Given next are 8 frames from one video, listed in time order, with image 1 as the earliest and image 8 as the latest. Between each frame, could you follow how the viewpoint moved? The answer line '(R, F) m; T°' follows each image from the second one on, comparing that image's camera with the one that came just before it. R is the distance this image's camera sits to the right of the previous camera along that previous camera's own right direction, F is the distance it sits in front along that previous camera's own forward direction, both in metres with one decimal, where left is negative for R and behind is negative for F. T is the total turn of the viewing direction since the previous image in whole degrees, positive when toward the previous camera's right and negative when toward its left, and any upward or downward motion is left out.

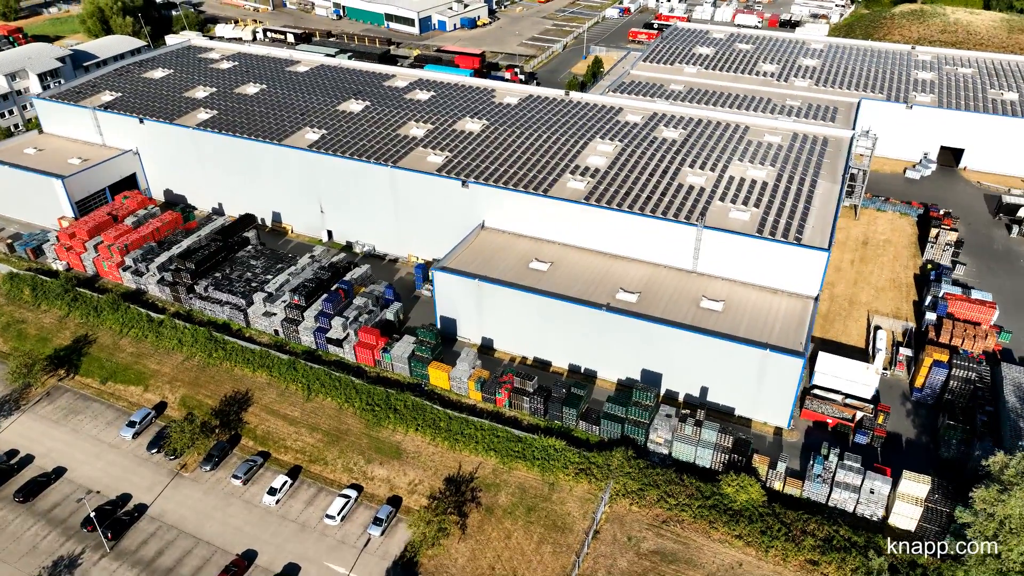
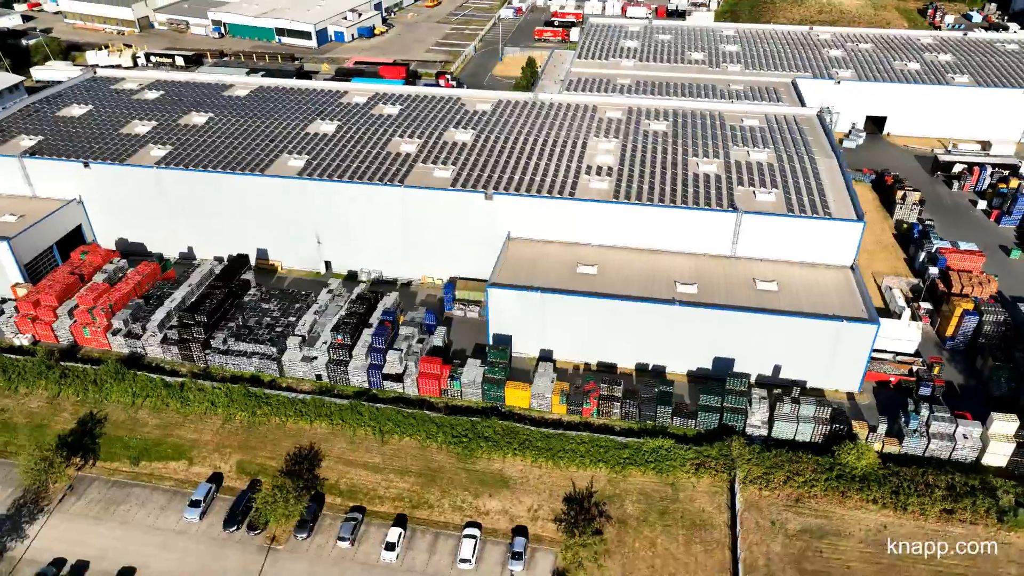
(-7.9, +1.5) m; +11°
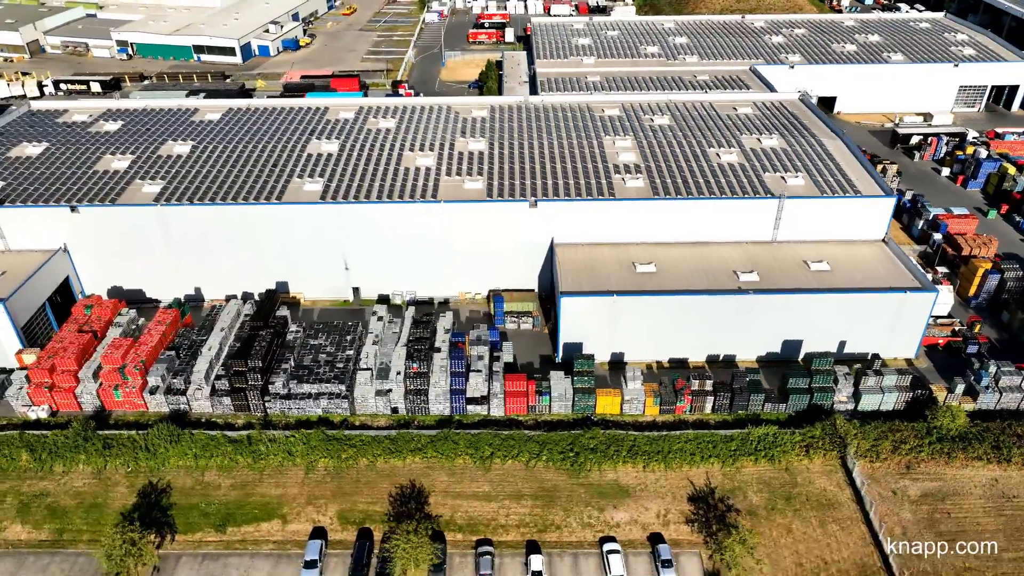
(-7.1, +1.2) m; +9°
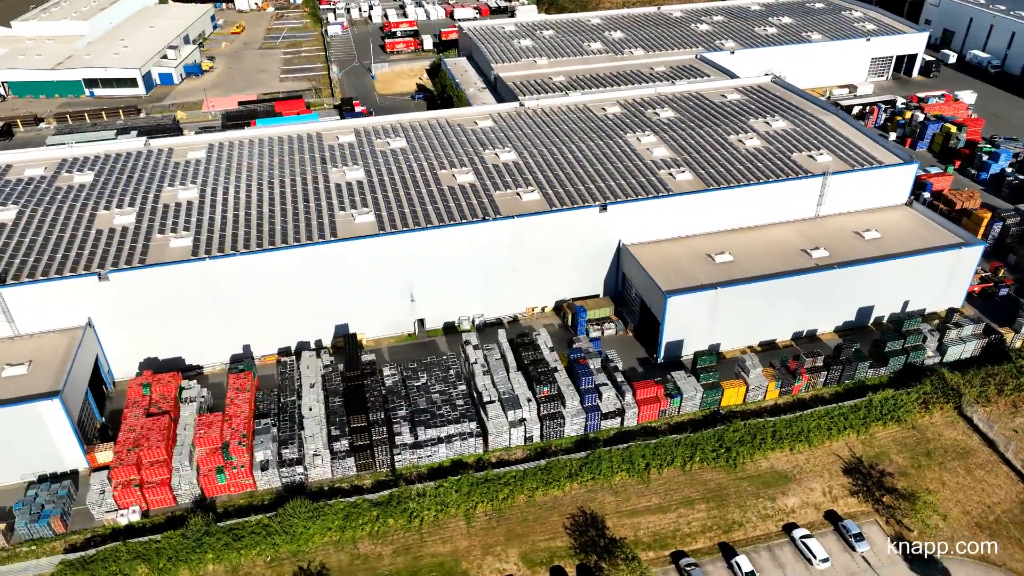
(-9.5, +1.8) m; +12°
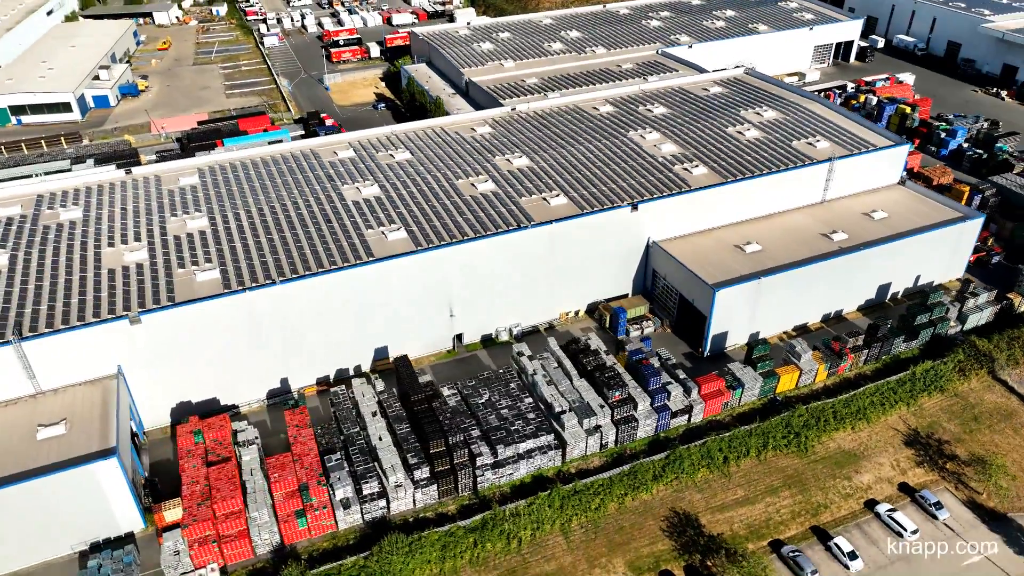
(-5.3, +0.8) m; +7°
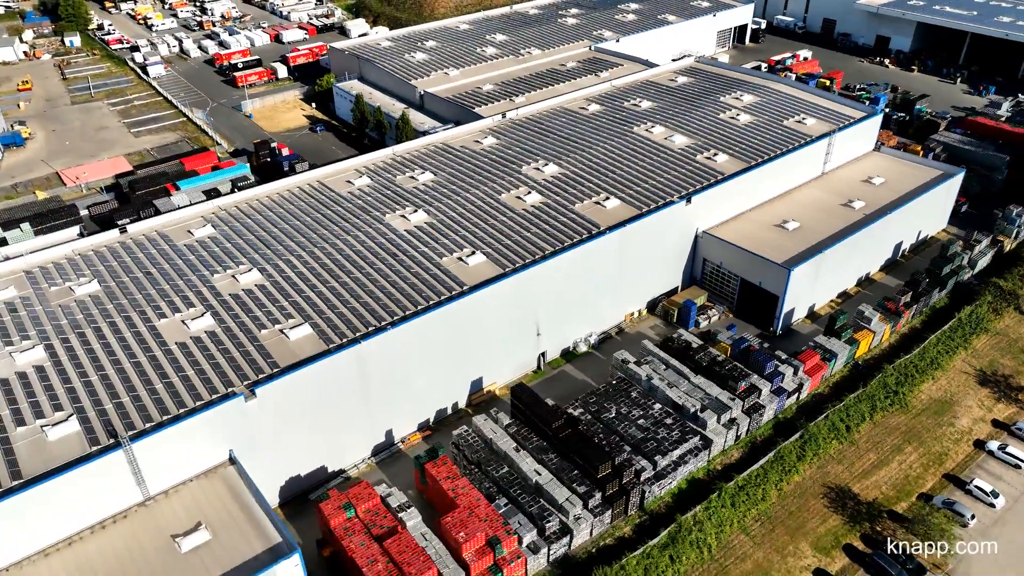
(-9.2, +1.9) m; +12°
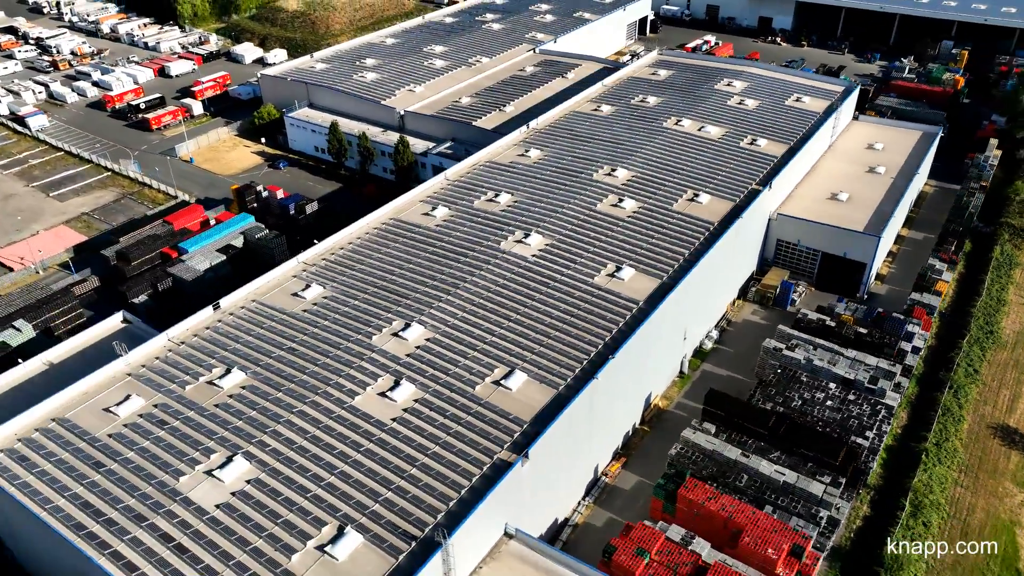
(-11.8, +2.6) m; +14°
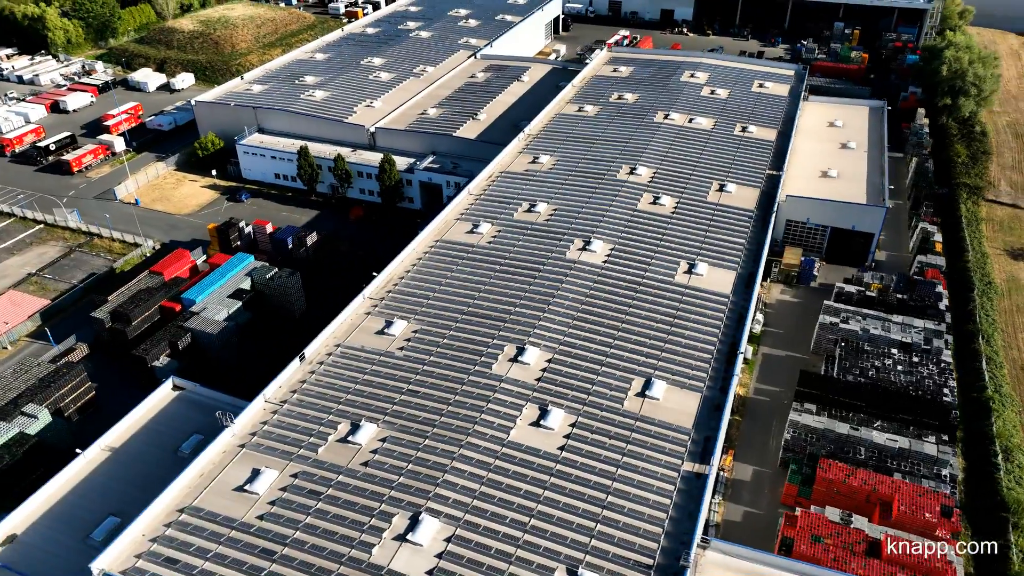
(-7.6, +1.4) m; +11°
